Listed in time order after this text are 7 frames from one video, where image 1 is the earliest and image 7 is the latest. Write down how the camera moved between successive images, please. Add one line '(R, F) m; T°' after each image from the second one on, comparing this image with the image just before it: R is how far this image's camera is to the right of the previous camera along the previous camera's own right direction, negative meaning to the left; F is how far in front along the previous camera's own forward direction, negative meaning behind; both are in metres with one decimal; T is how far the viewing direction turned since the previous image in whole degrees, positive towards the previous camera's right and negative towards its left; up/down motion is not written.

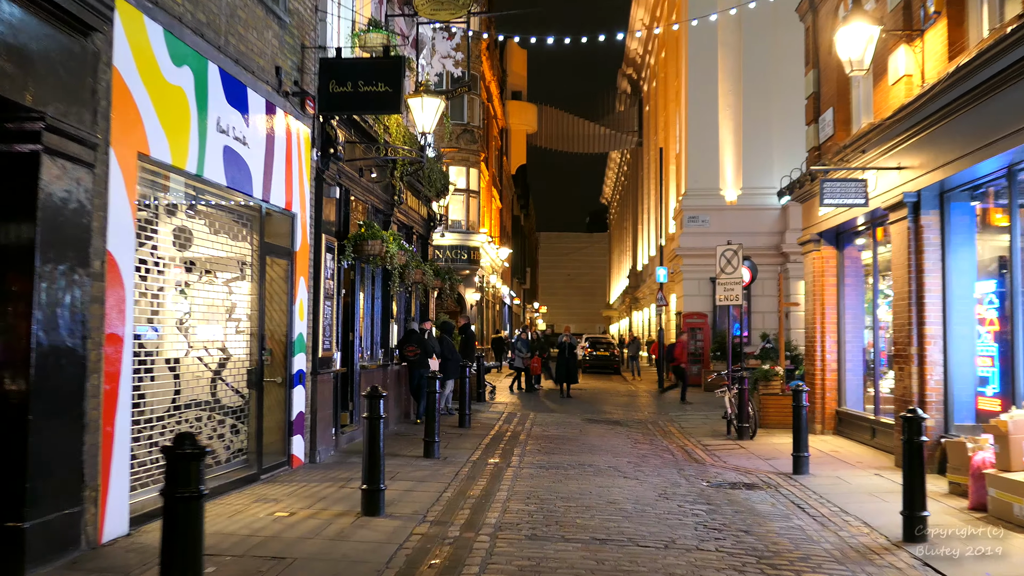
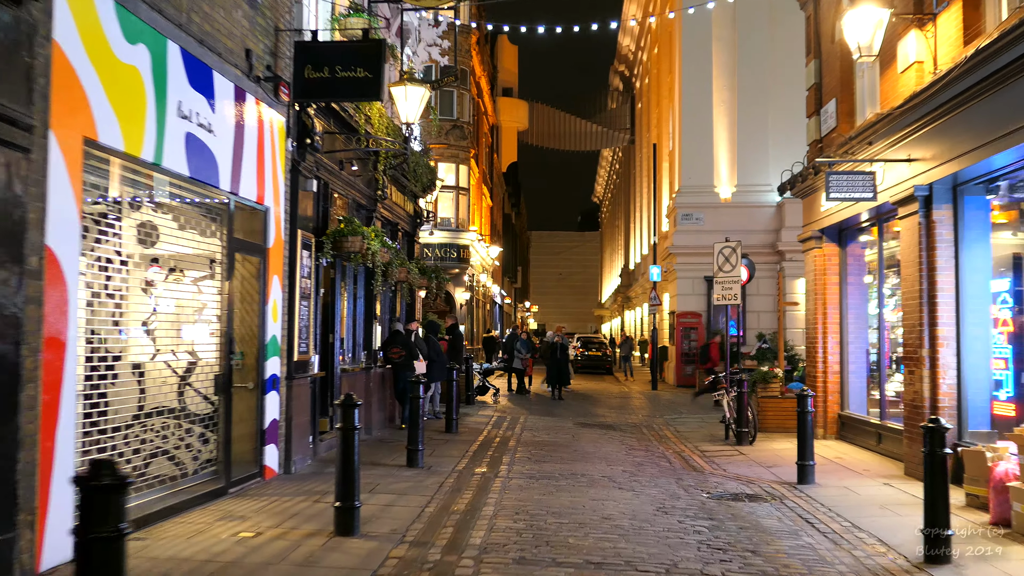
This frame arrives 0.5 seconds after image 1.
(0.0, +0.6) m; 0°
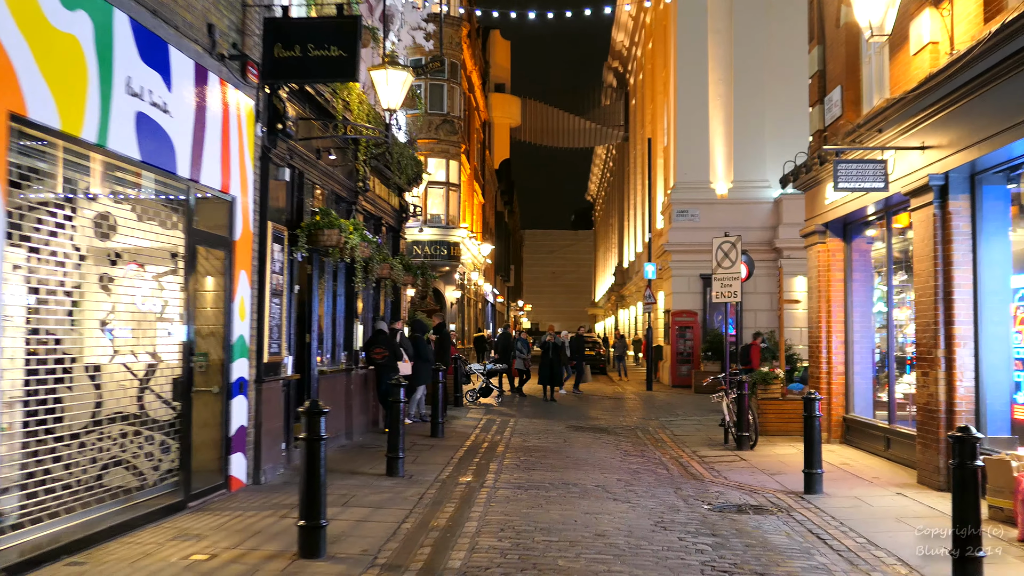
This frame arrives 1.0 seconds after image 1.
(+0.1, +0.7) m; 0°
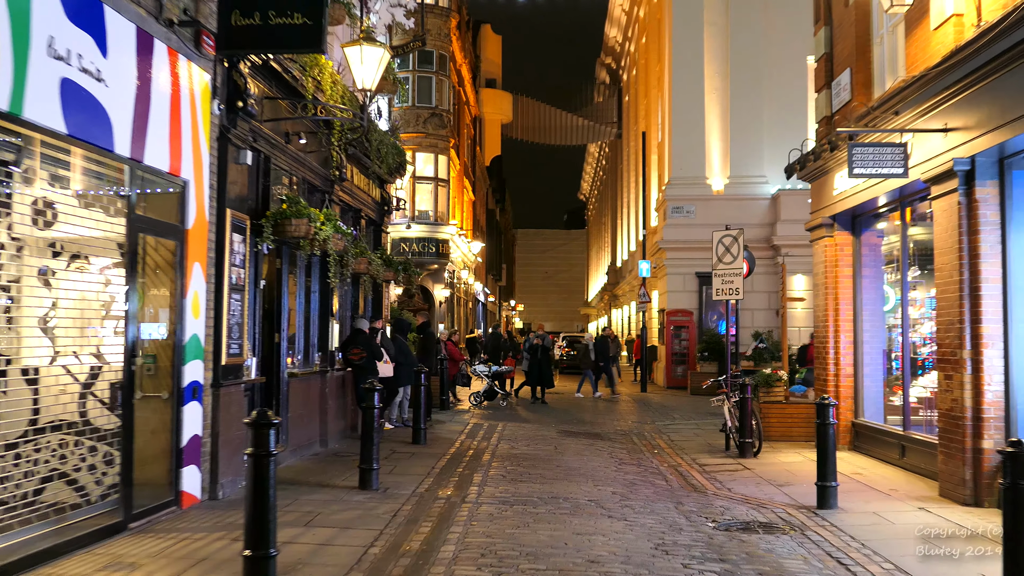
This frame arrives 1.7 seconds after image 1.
(+0.1, +0.8) m; 0°
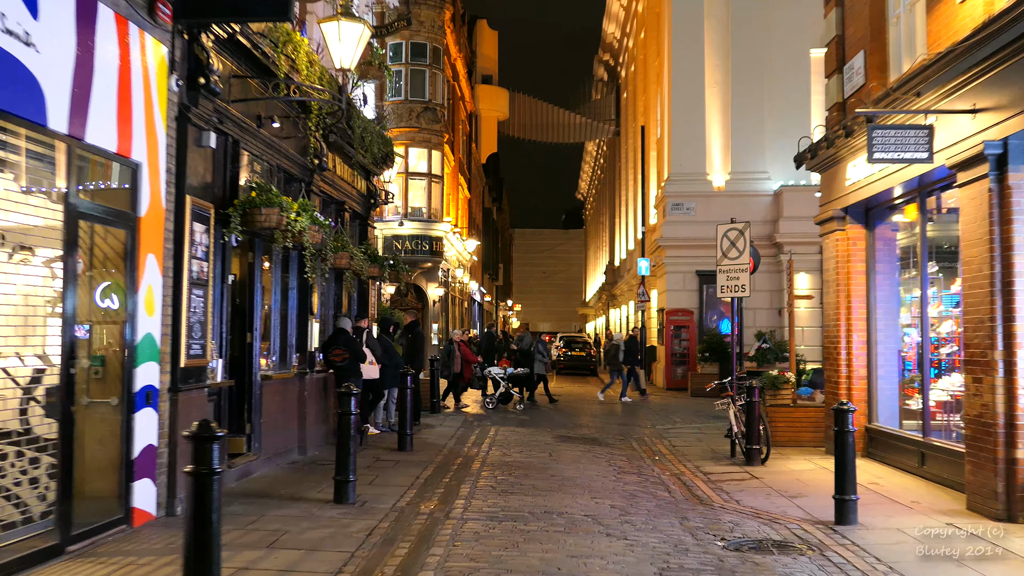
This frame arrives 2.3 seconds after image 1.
(+0.1, +0.7) m; 0°
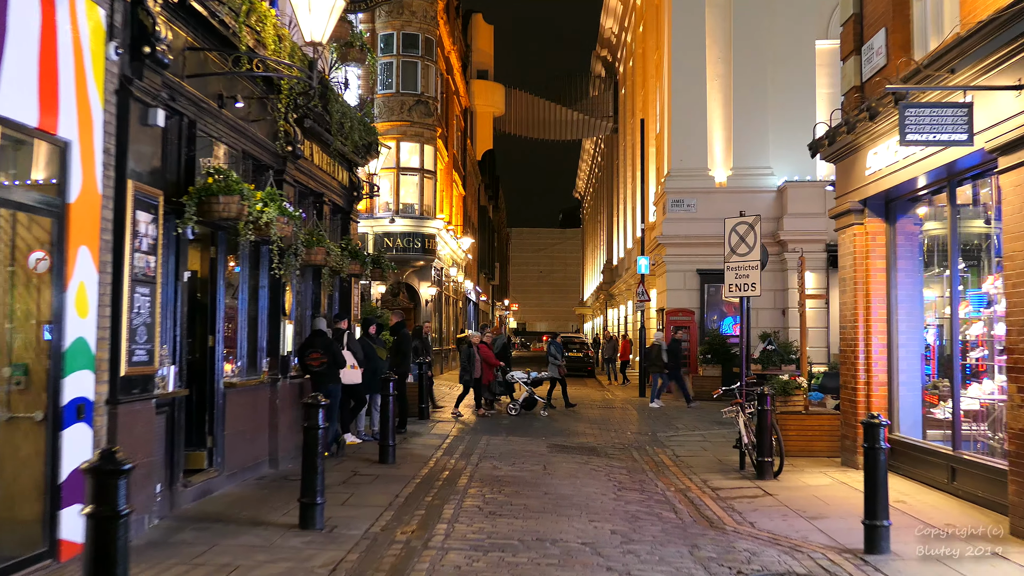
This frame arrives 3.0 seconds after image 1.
(+0.1, +0.9) m; 0°
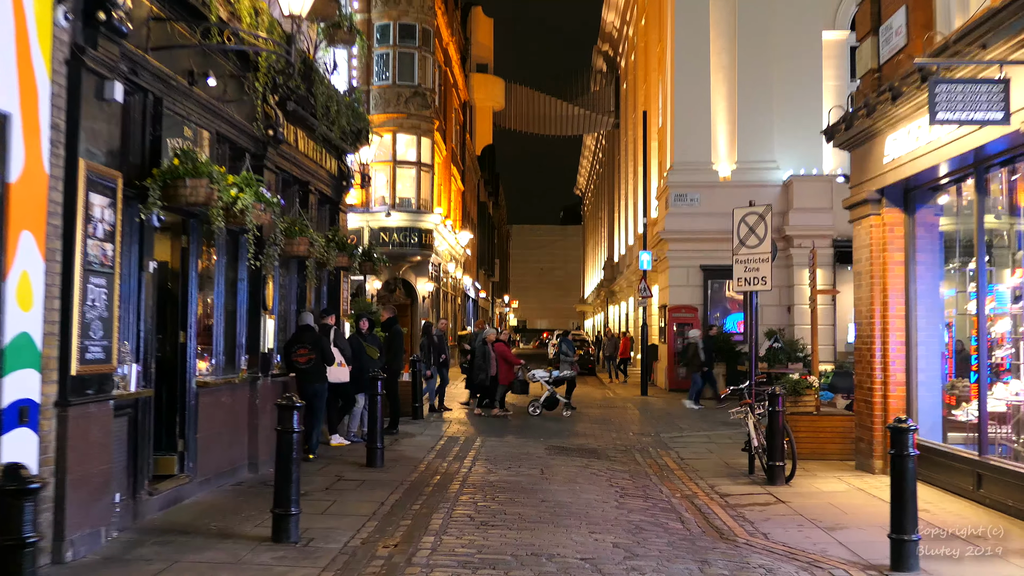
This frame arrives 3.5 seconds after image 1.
(0.0, +0.6) m; 0°
